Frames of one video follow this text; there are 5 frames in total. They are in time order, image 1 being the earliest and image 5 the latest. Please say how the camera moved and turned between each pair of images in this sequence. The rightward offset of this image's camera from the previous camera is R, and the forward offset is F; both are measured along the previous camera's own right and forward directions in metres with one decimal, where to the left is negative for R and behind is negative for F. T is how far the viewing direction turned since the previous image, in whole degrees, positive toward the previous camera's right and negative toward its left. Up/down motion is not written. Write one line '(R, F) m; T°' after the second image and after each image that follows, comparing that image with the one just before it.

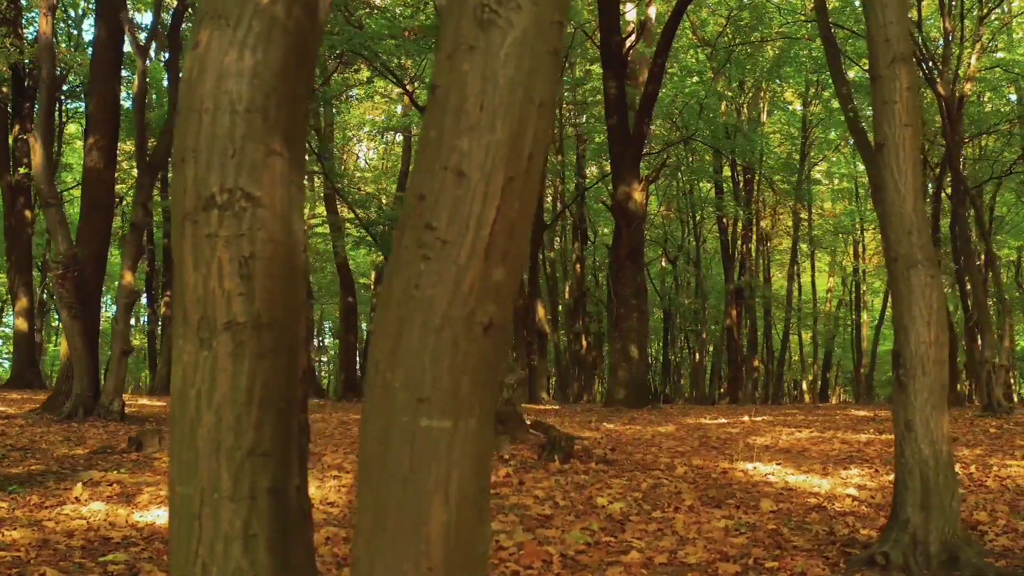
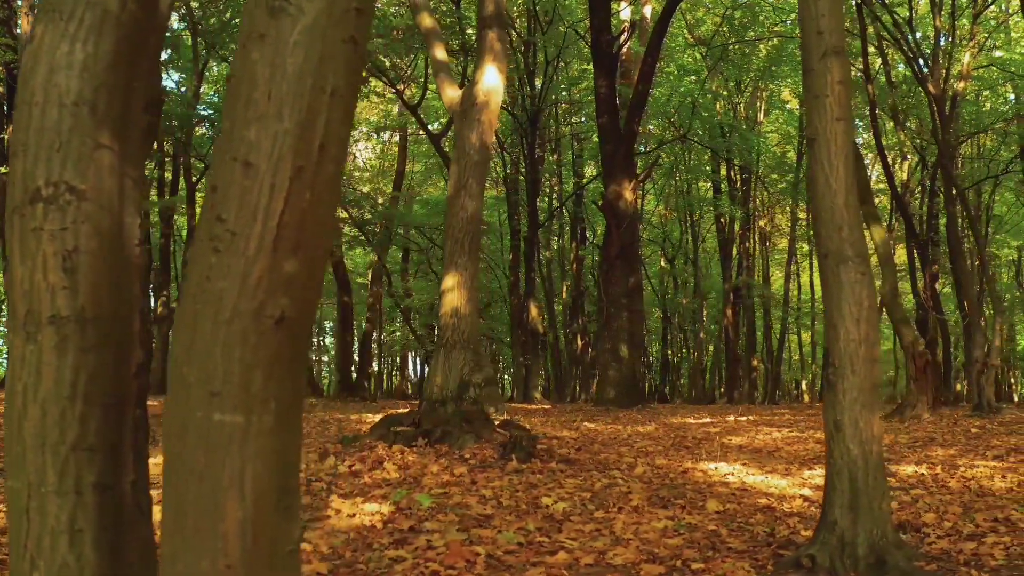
(+0.4, 0.0) m; -1°
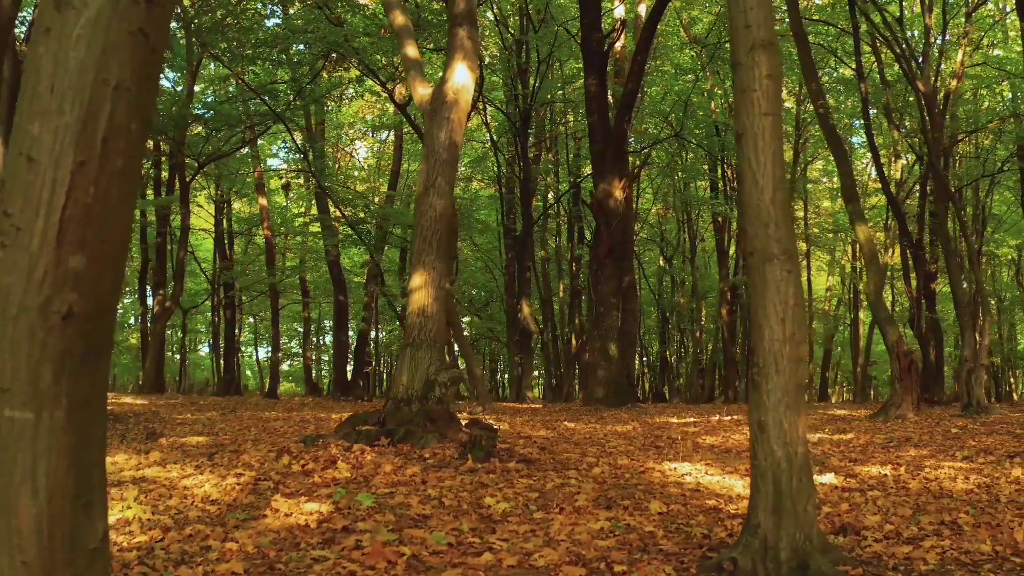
(+0.4, 0.0) m; -1°
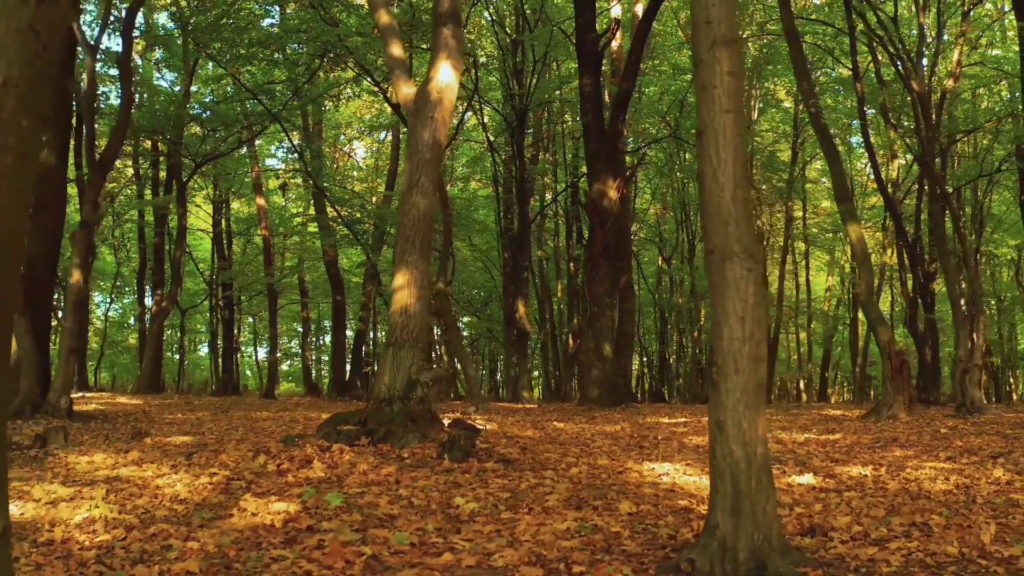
(+0.2, 0.0) m; 0°
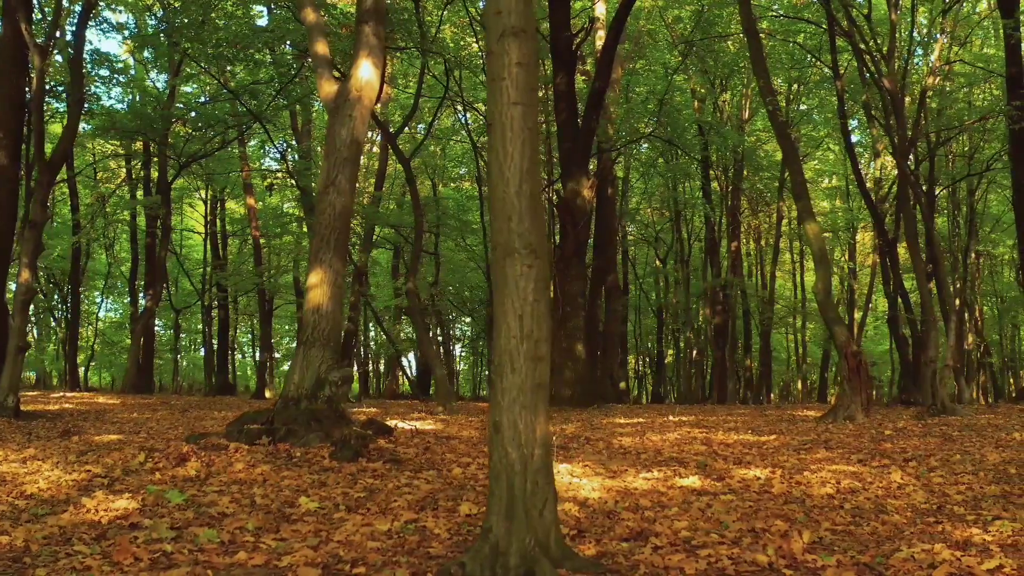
(+1.1, +0.1) m; -2°
